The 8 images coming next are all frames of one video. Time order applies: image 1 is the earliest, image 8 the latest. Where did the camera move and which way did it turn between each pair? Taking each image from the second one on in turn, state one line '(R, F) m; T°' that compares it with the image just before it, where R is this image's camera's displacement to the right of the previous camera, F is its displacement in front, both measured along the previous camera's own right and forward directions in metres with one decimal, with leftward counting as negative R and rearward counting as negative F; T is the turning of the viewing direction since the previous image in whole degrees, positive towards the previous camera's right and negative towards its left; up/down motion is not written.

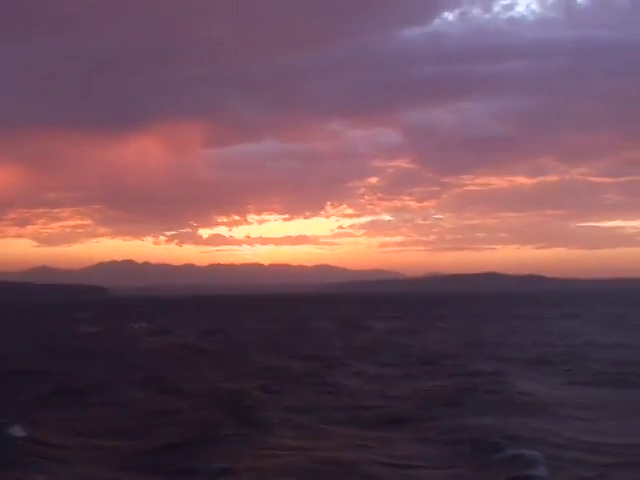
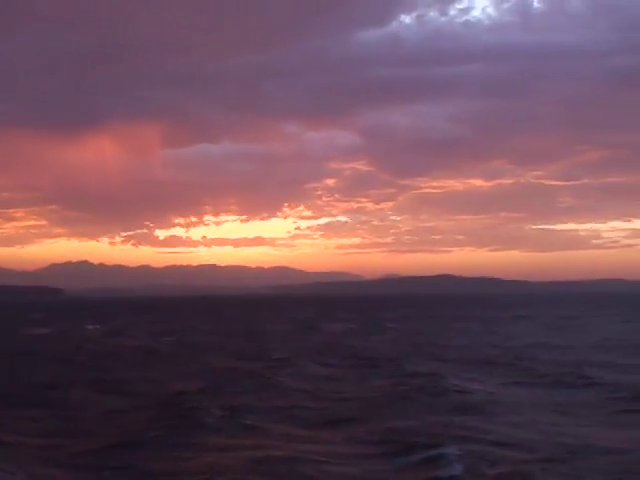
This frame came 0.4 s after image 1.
(+0.7, -0.7) m; +2°
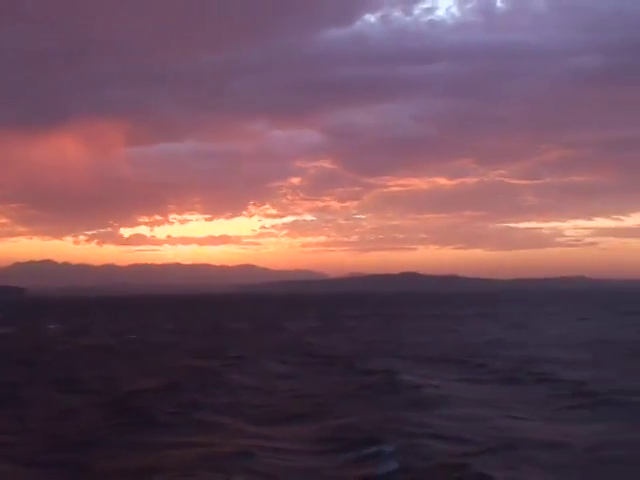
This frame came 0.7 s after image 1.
(+0.5, -0.6) m; +2°
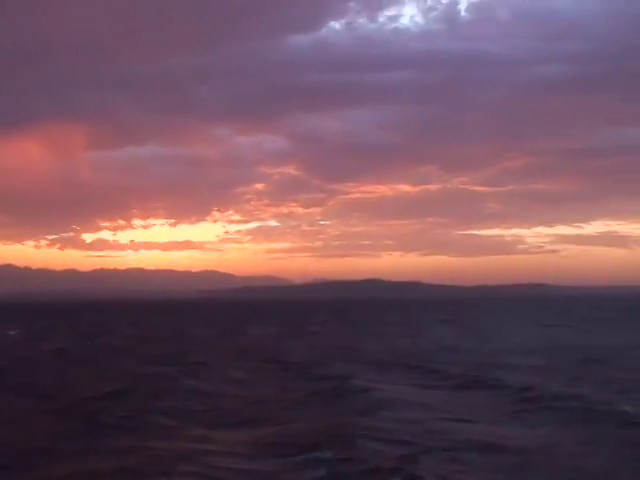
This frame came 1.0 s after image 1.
(+0.4, -0.6) m; +2°
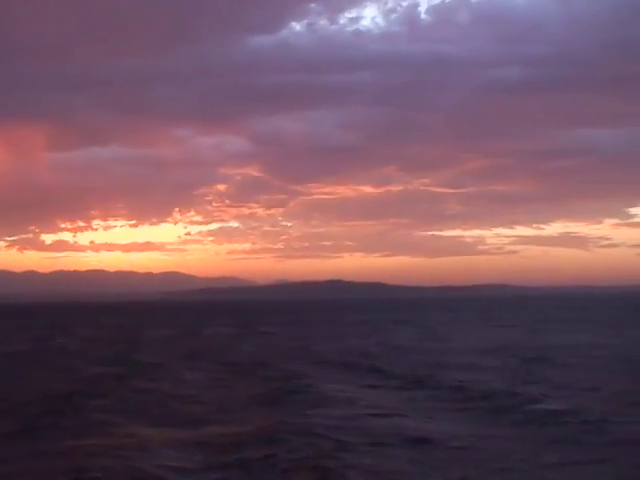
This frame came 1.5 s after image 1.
(+0.7, -0.6) m; +2°
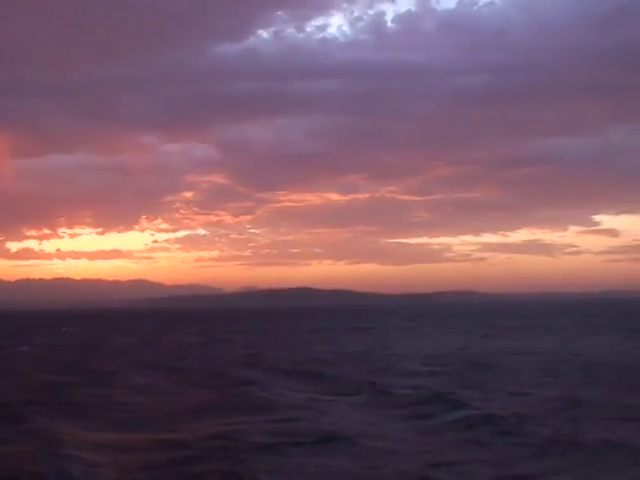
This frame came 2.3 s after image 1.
(0.0, -1.0) m; +2°
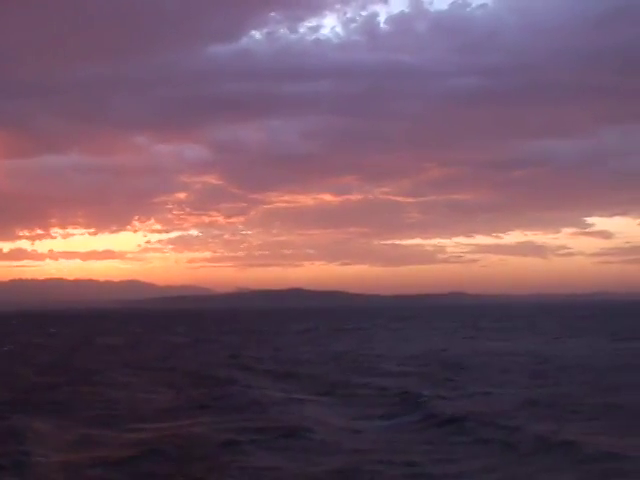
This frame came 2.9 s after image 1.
(+0.5, -0.1) m; 0°
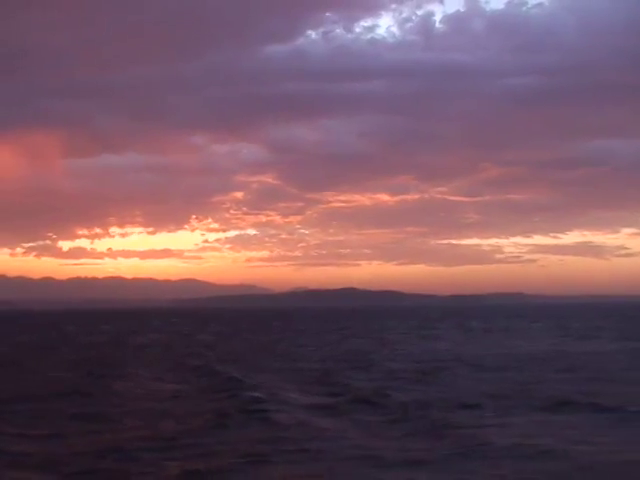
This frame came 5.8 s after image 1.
(+1.1, +0.3) m; -3°
